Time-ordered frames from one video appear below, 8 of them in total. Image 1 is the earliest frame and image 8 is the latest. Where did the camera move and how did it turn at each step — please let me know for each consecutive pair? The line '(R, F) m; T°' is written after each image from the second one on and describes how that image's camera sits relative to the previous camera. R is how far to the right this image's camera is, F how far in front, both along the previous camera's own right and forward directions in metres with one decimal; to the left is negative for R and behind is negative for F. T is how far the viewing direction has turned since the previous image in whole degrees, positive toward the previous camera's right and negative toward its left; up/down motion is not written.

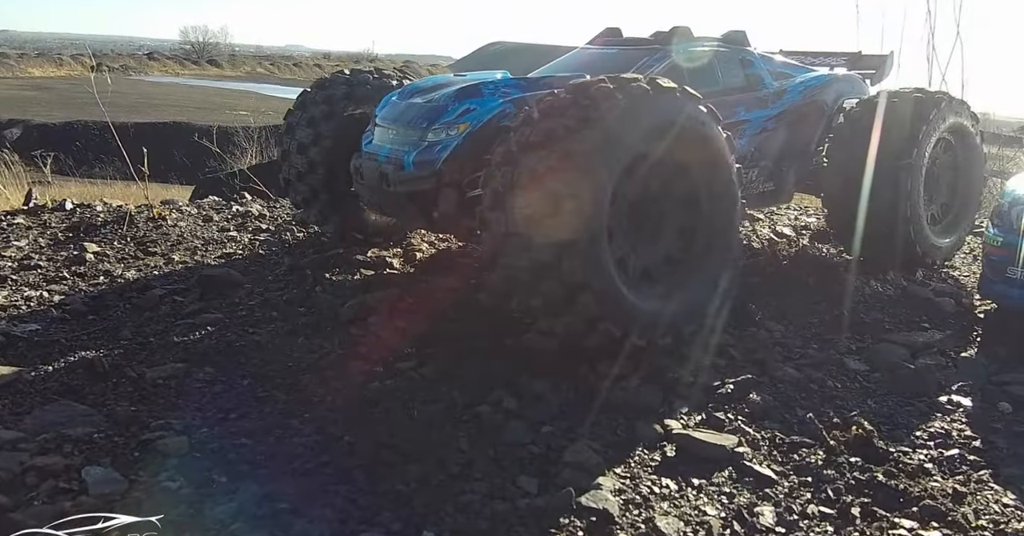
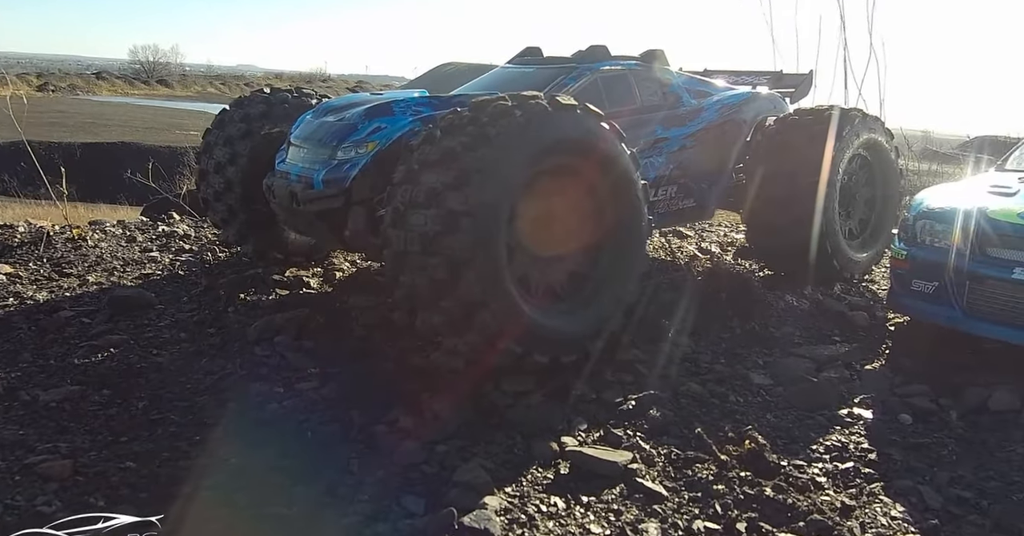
(+0.3, 0.0) m; +2°
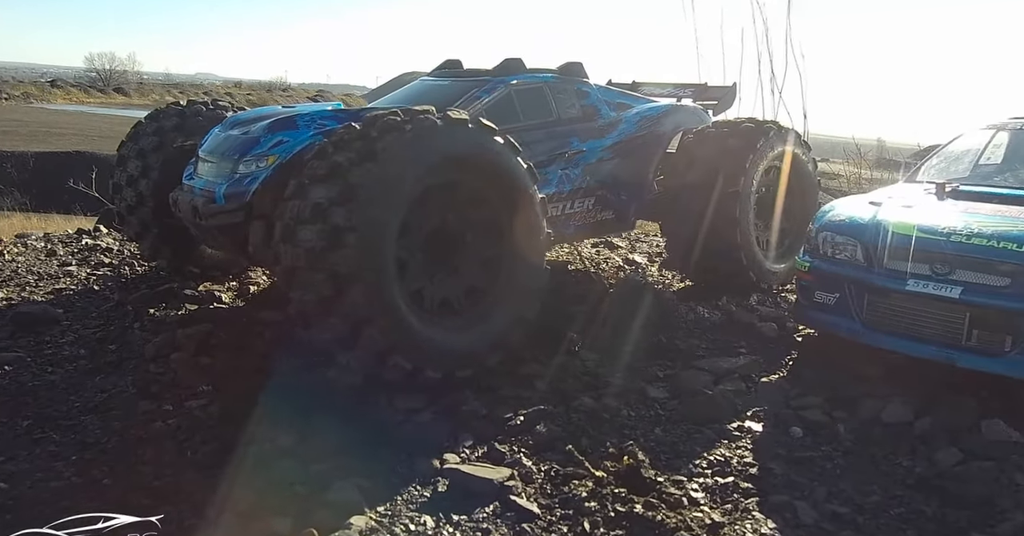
(+0.4, 0.0) m; +1°
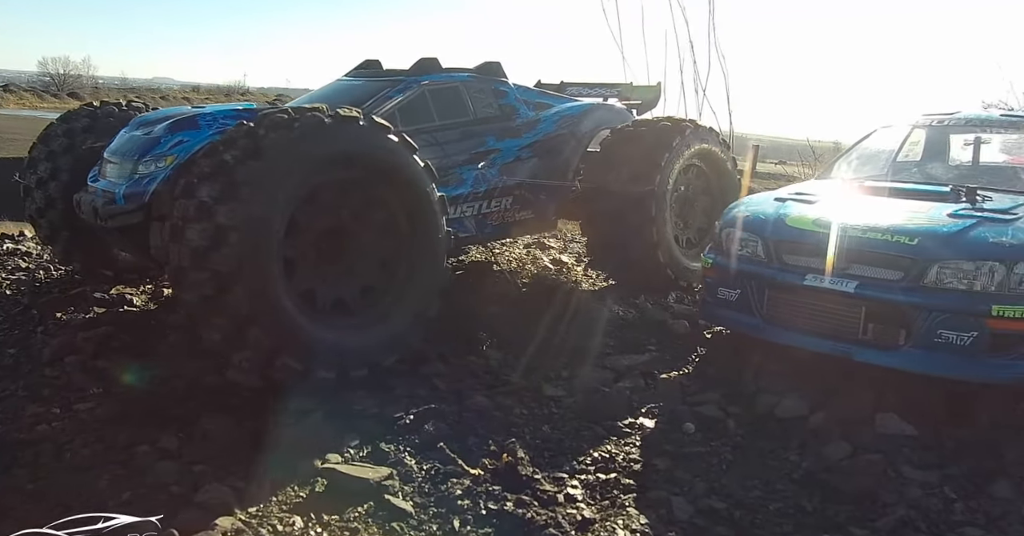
(+0.4, 0.0) m; +1°
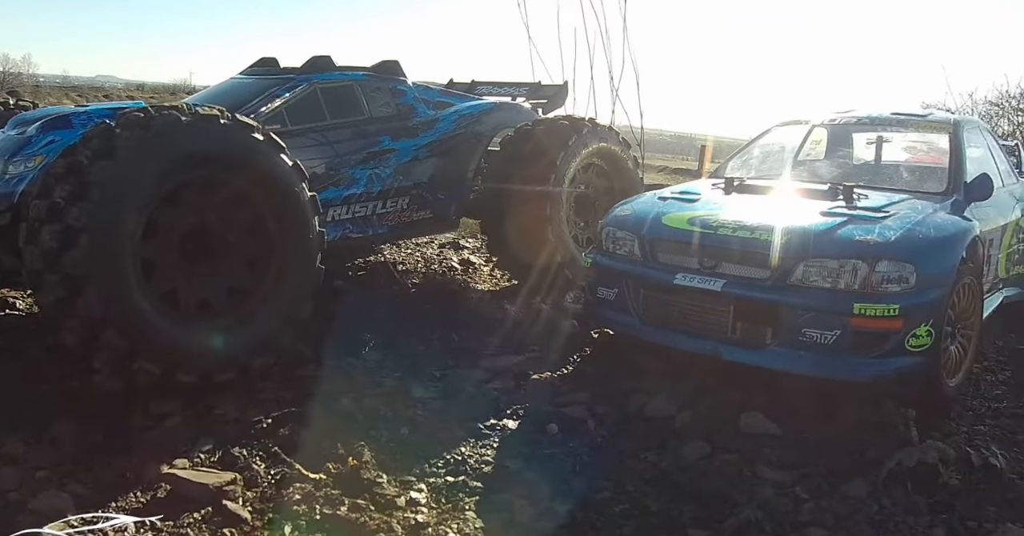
(+0.5, 0.0) m; +1°
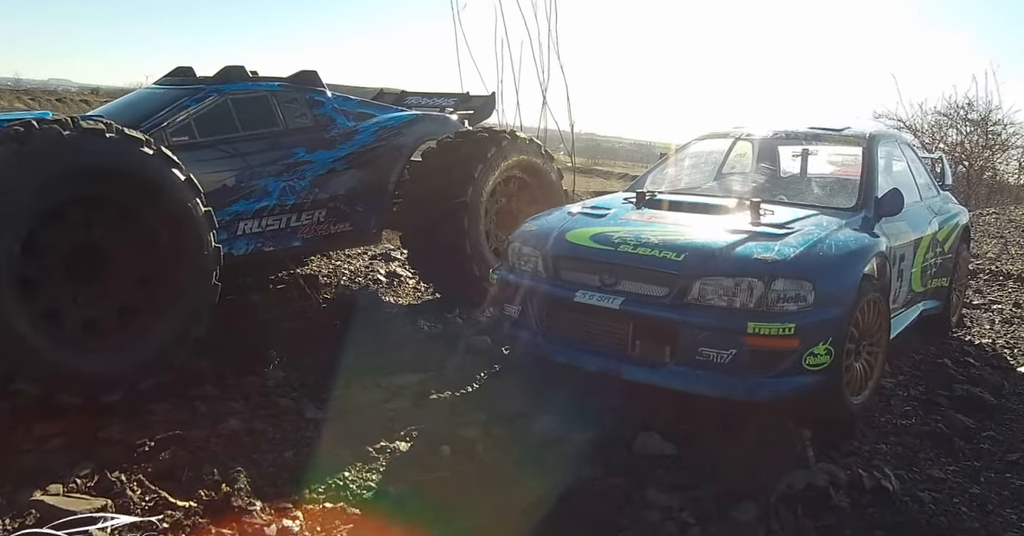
(+0.4, +0.1) m; +1°
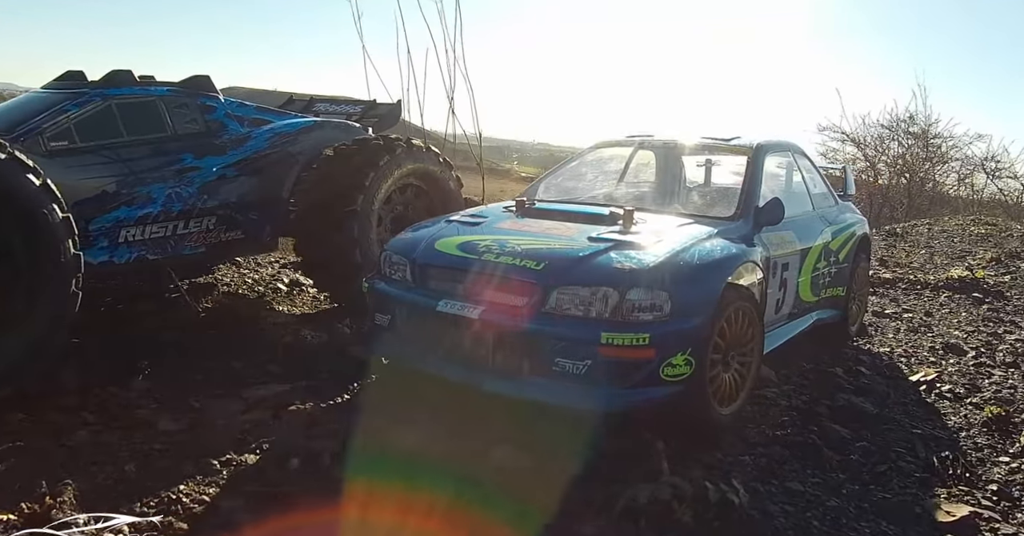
(+0.5, 0.0) m; +1°
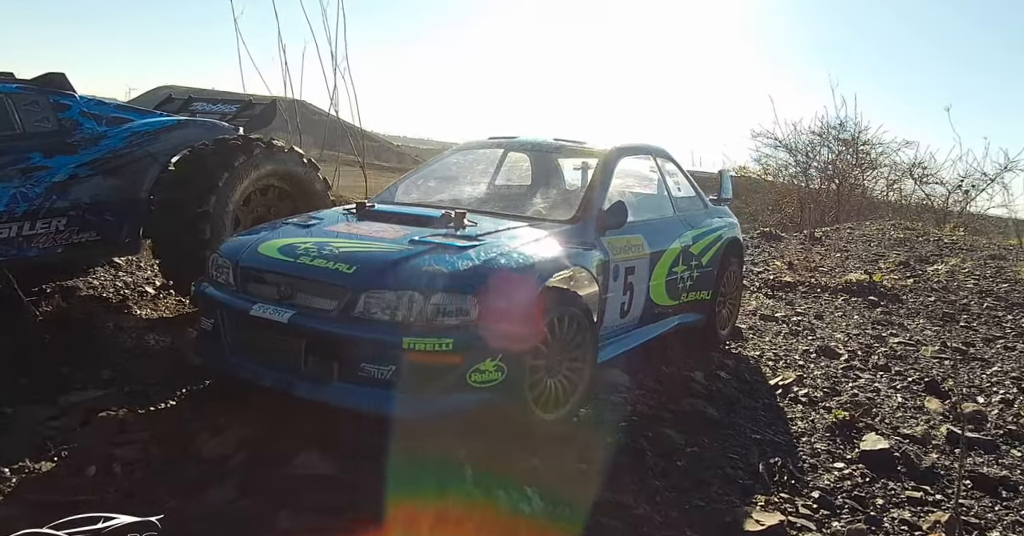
(+0.7, 0.0) m; +1°
